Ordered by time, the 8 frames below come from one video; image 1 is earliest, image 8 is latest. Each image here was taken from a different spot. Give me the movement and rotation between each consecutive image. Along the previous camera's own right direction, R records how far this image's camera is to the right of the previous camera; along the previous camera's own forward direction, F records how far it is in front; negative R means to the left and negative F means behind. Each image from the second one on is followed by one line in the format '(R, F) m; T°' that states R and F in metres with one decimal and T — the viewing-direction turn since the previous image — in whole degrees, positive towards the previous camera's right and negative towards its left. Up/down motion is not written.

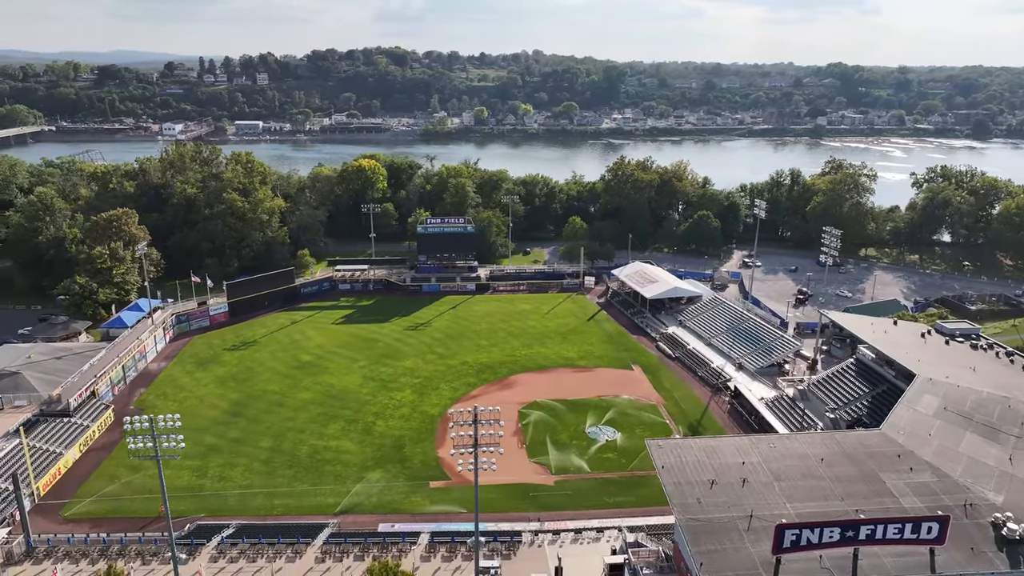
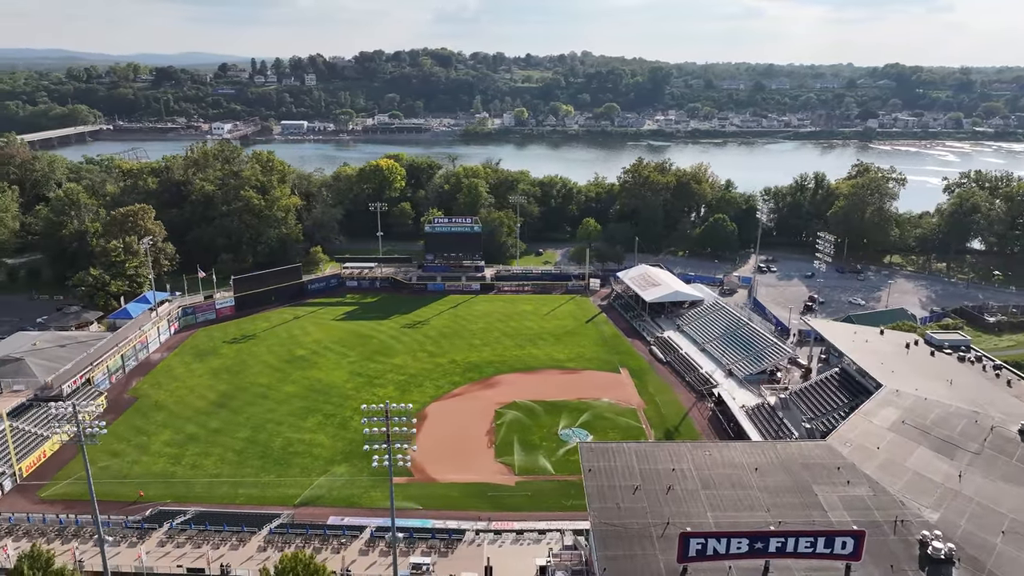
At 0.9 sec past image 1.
(+5.2, +0.1) m; -4°
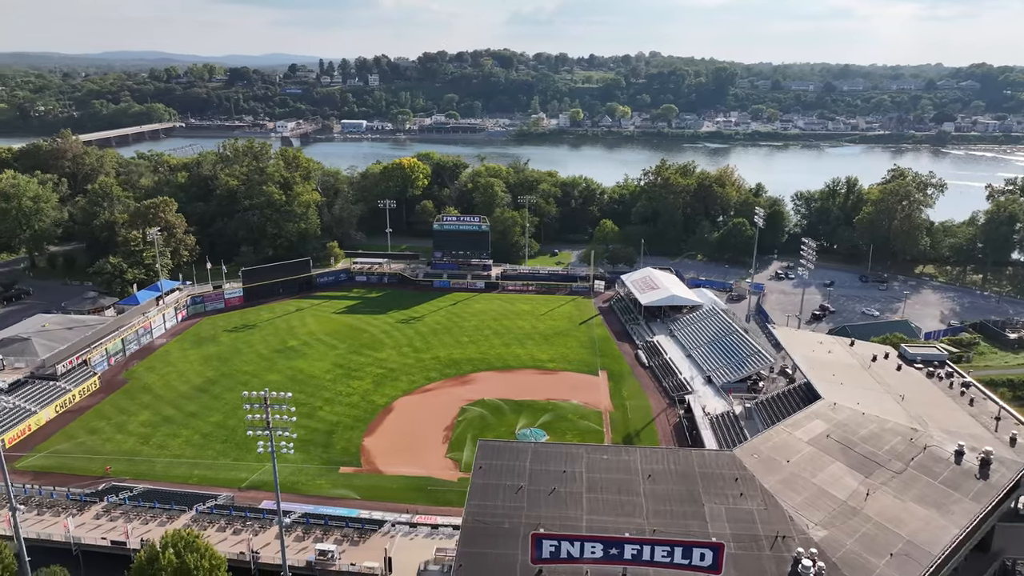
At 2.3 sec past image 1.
(+7.5, +0.2) m; -5°
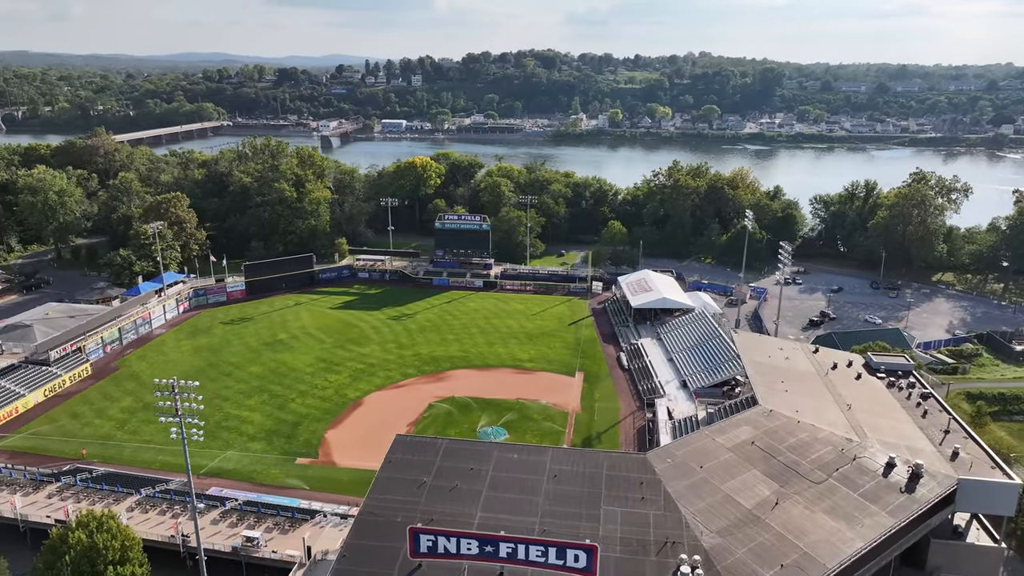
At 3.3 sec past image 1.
(+6.0, +0.1) m; -4°
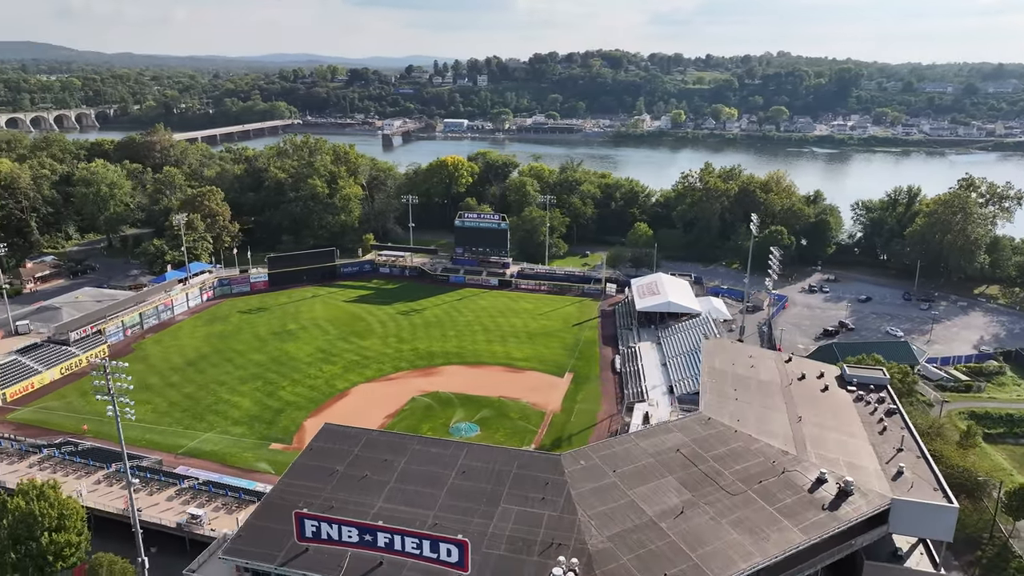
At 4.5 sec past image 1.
(+6.7, +0.1) m; -6°
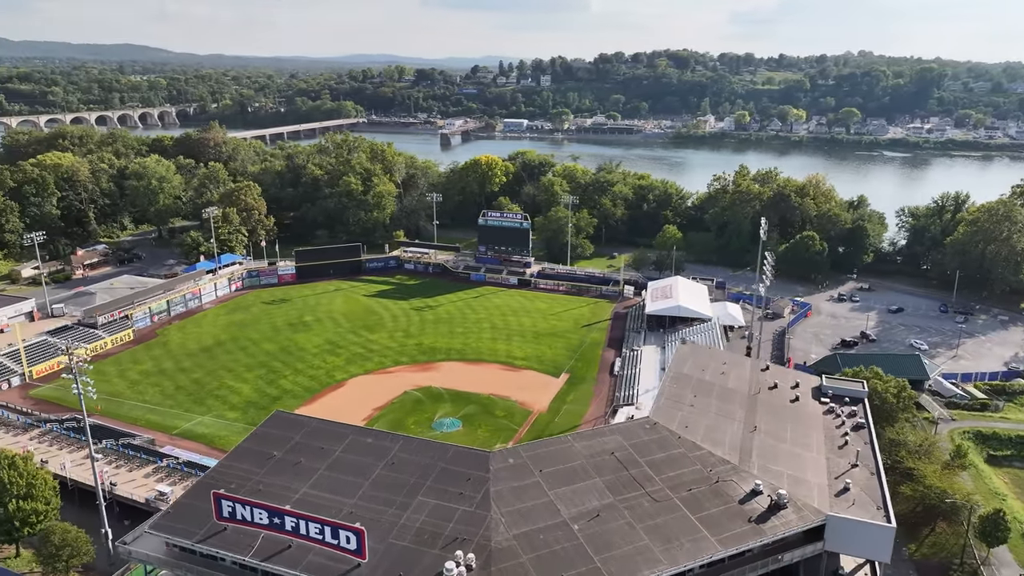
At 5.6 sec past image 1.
(+5.9, +0.1) m; -5°
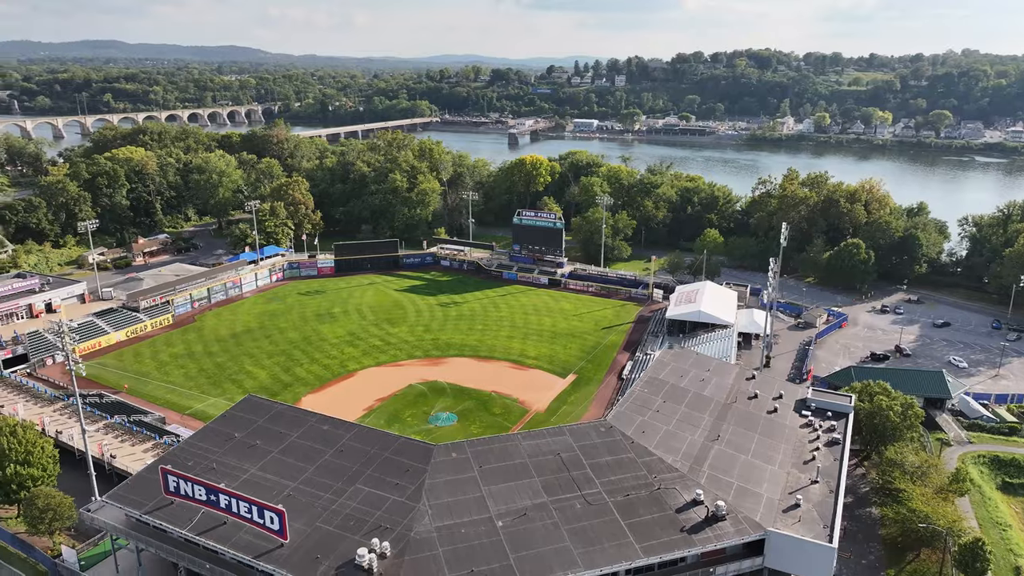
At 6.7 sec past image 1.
(+5.7, +0.1) m; -6°
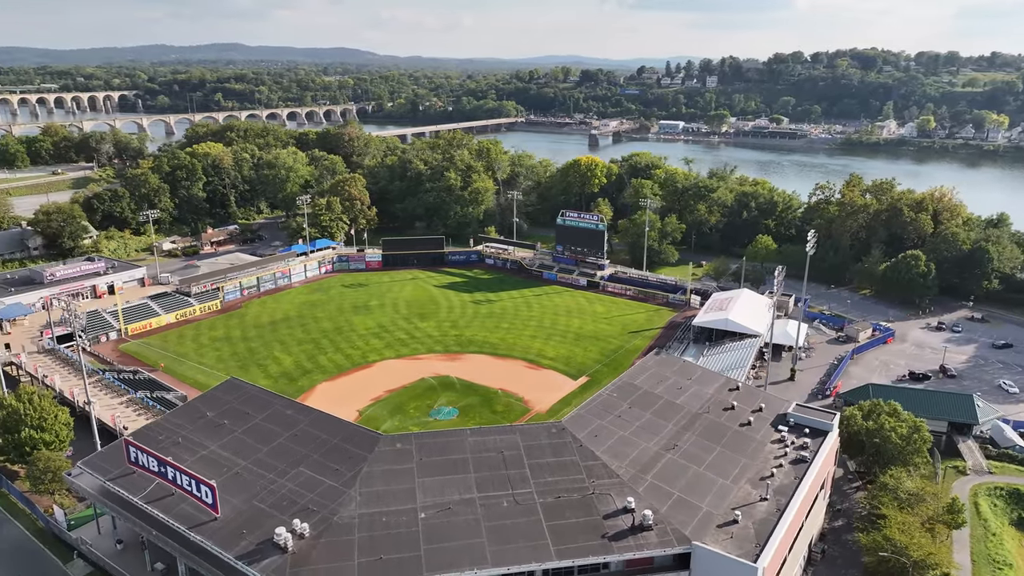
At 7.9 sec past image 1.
(+6.3, +0.2) m; -7°
